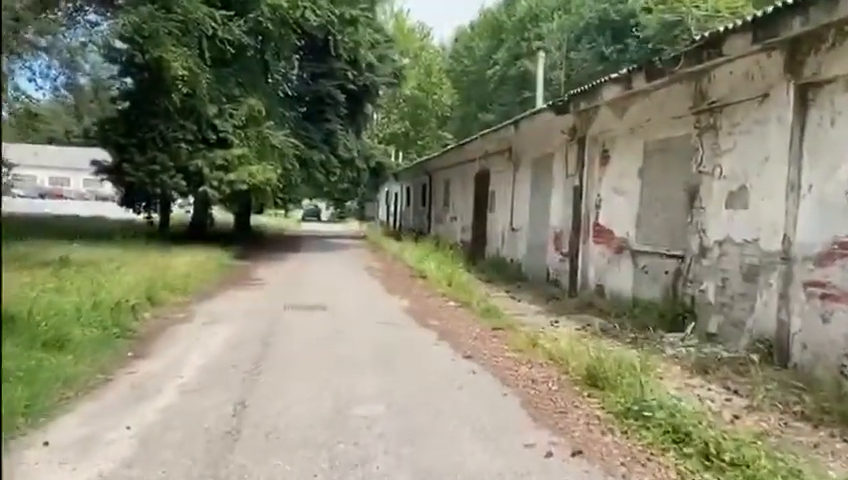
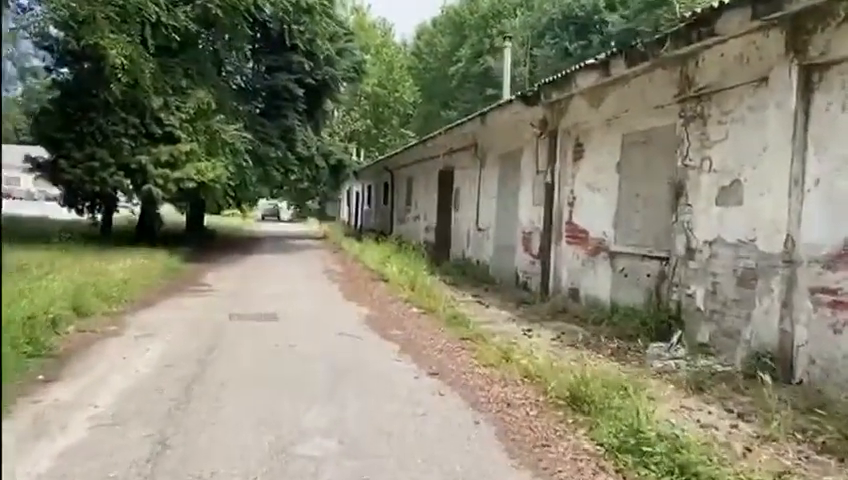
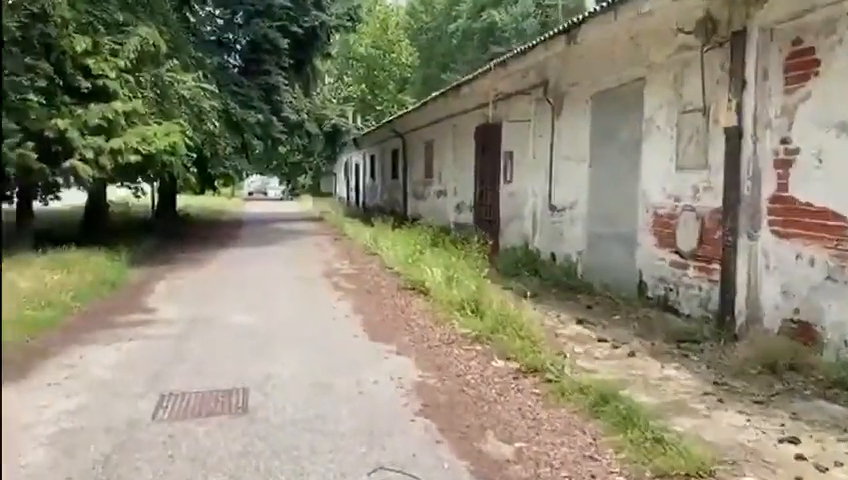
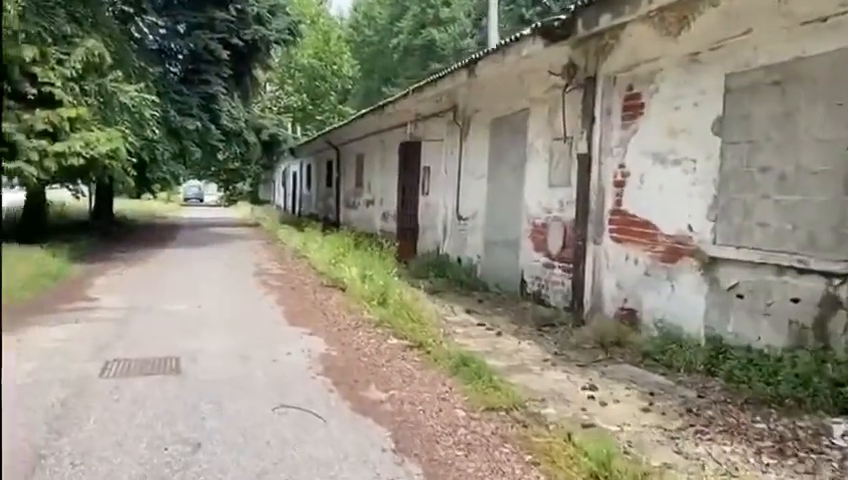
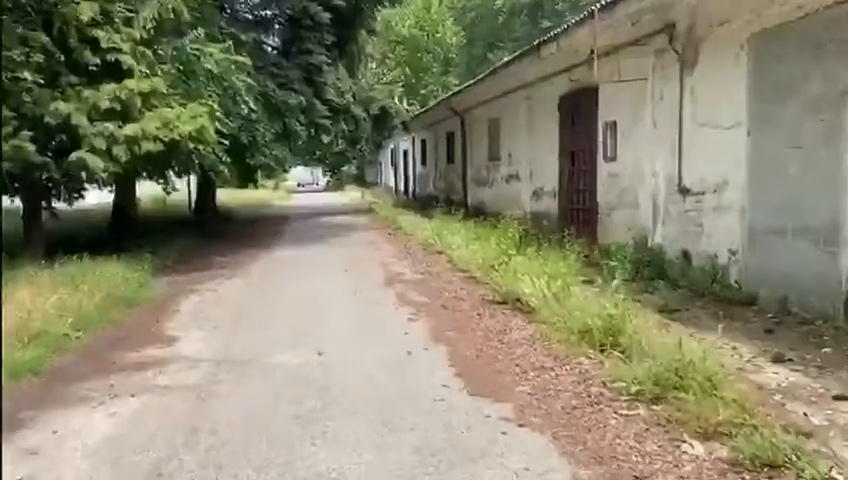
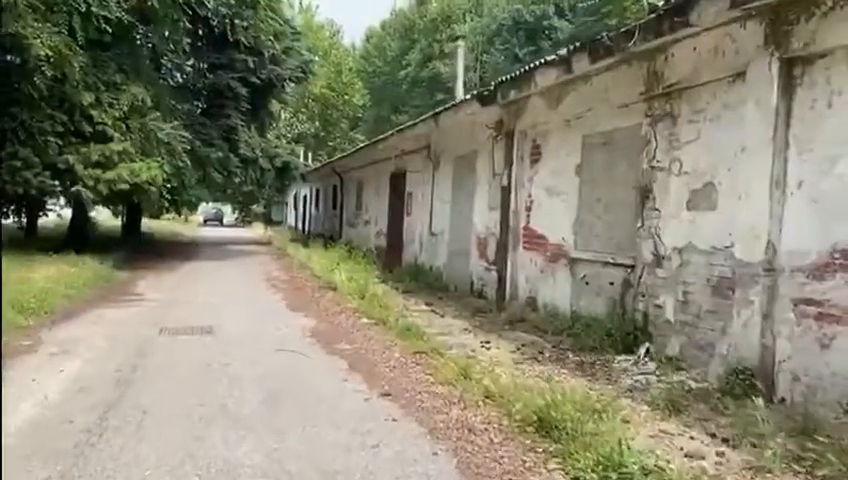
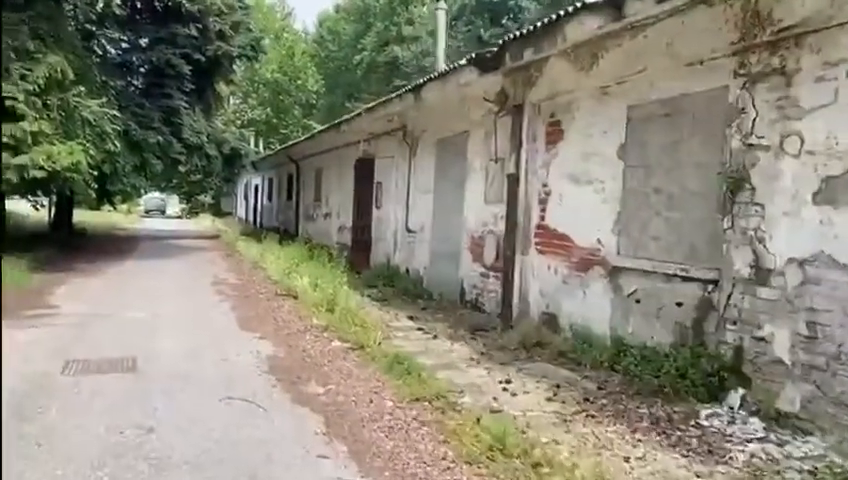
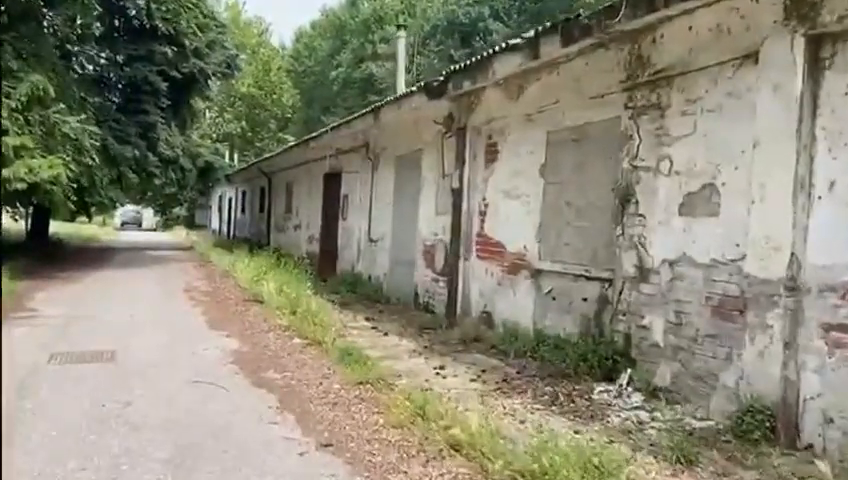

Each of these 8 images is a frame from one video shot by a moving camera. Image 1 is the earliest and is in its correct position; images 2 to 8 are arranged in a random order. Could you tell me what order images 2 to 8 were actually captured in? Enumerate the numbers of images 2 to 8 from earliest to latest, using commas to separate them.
2, 6, 8, 7, 4, 3, 5
